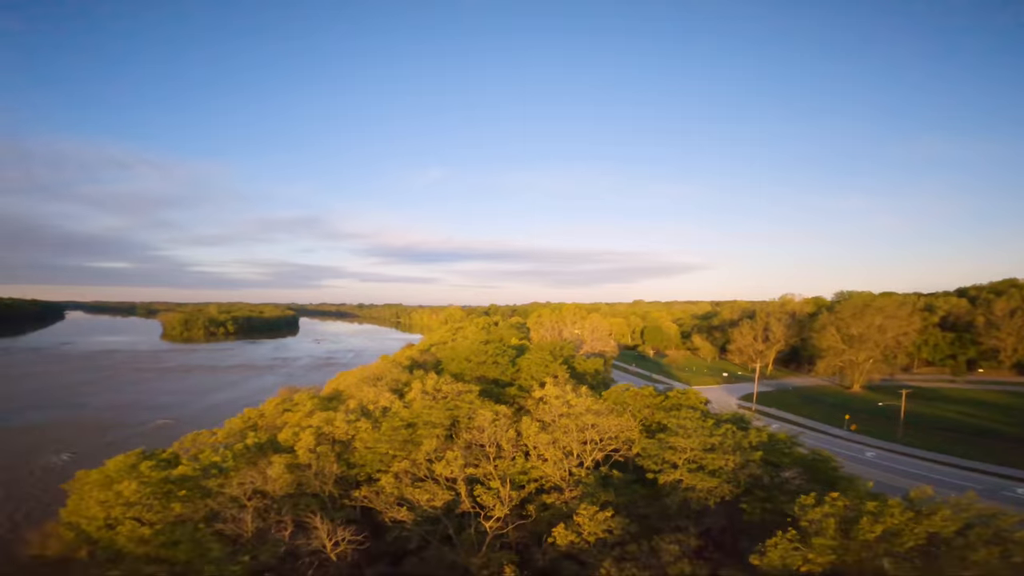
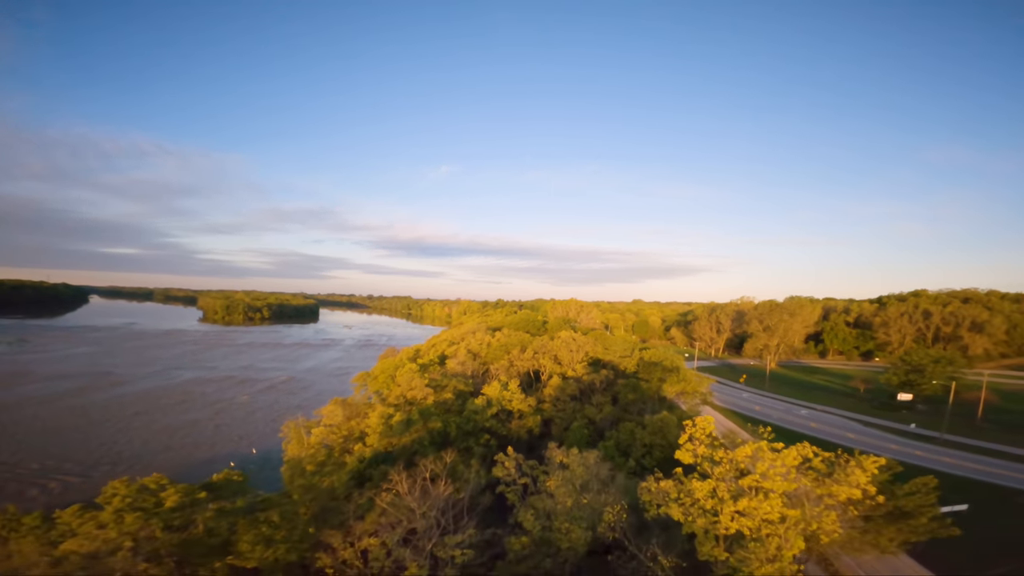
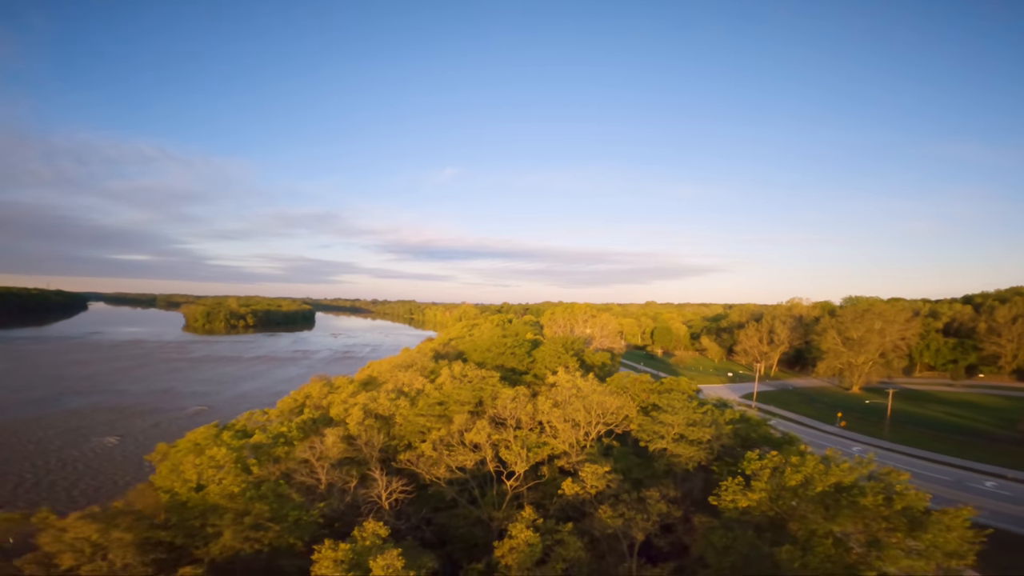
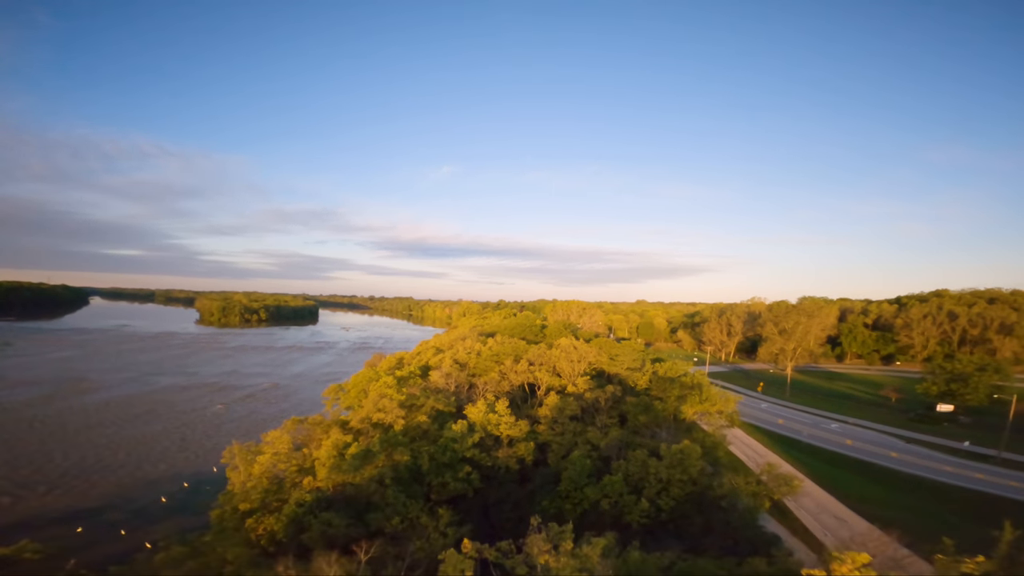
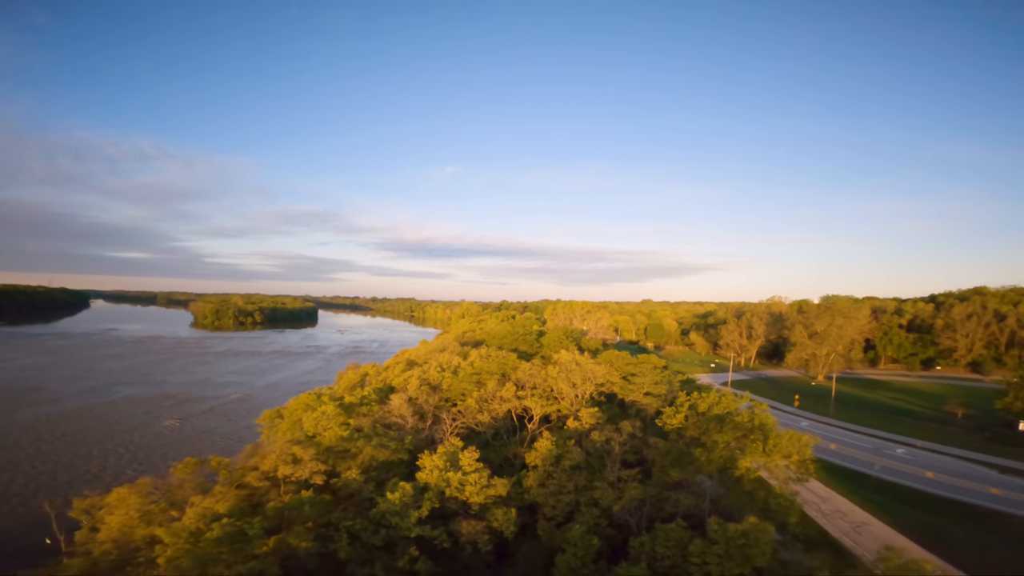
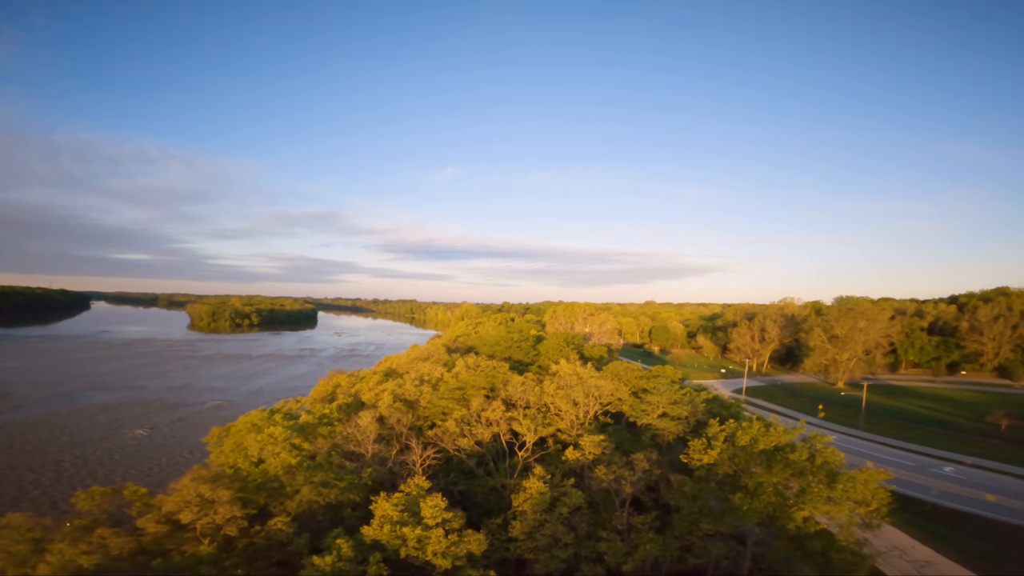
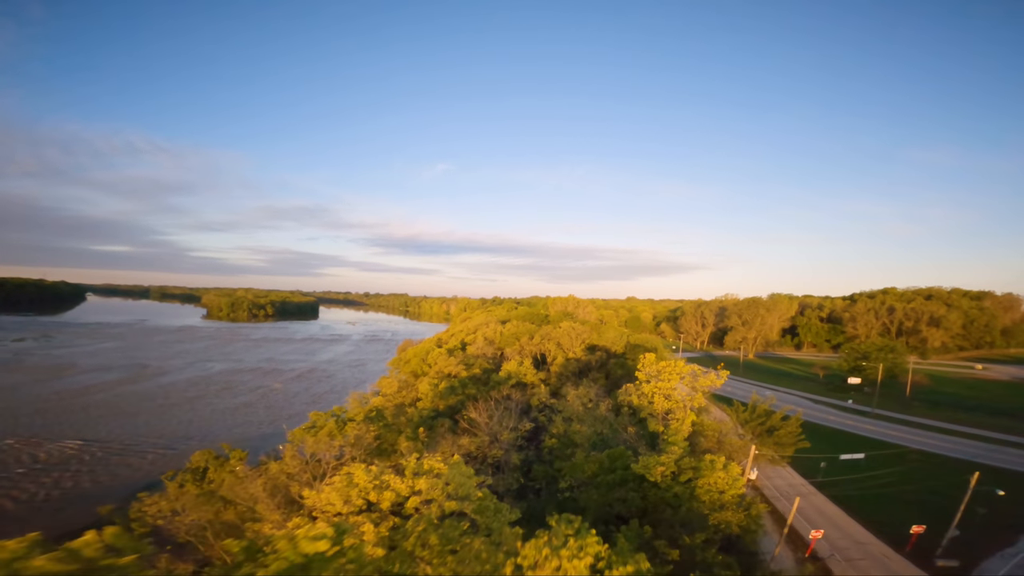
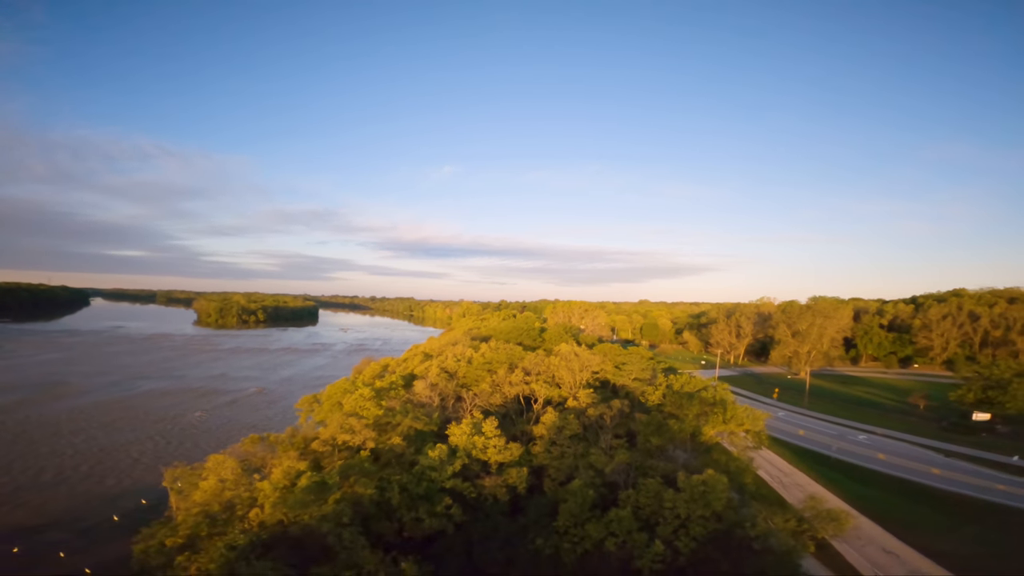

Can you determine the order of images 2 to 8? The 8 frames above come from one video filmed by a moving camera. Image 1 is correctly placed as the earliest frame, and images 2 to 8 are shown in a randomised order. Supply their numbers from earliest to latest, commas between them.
3, 6, 5, 8, 4, 2, 7
